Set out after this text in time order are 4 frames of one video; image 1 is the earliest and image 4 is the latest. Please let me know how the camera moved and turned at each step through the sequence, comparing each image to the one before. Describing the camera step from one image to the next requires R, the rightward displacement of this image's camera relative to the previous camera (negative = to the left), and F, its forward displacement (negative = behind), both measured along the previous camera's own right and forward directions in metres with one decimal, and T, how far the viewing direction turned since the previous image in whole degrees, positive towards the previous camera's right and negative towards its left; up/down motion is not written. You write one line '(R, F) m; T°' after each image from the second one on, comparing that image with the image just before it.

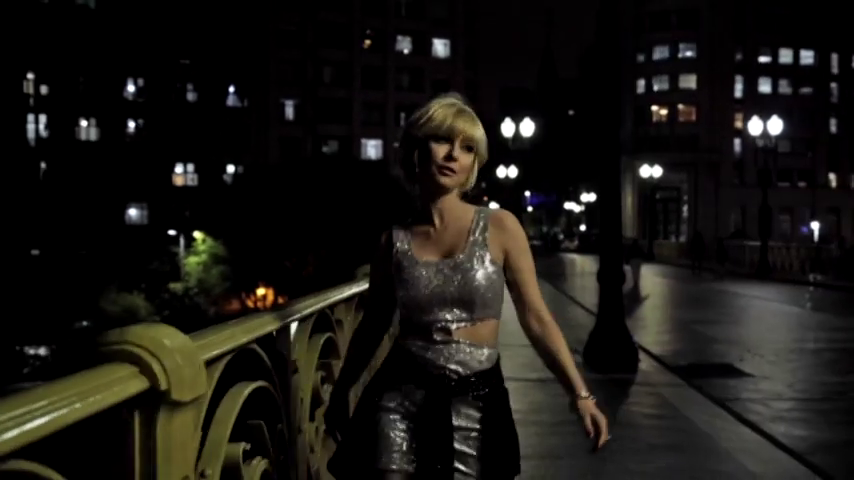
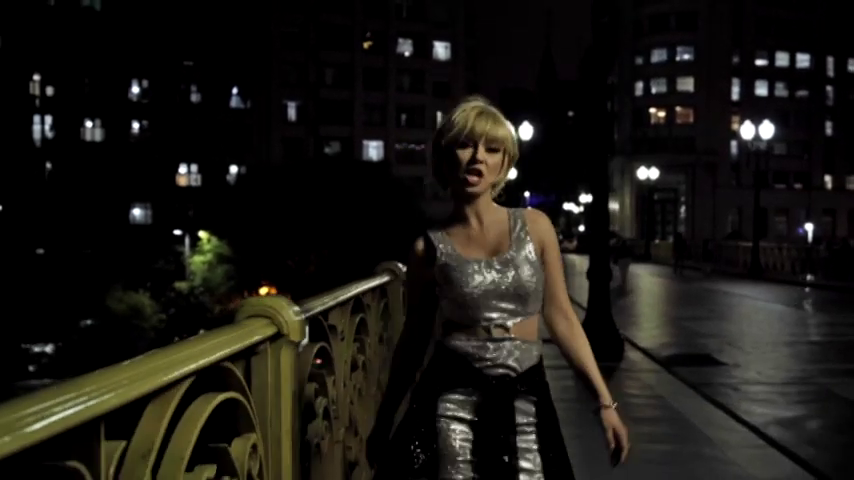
(-0.1, -0.8) m; 0°
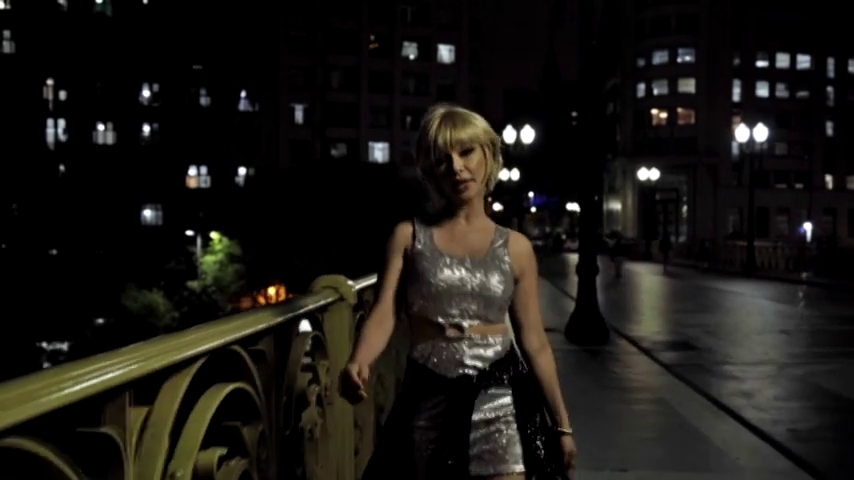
(0.0, -1.1) m; 0°
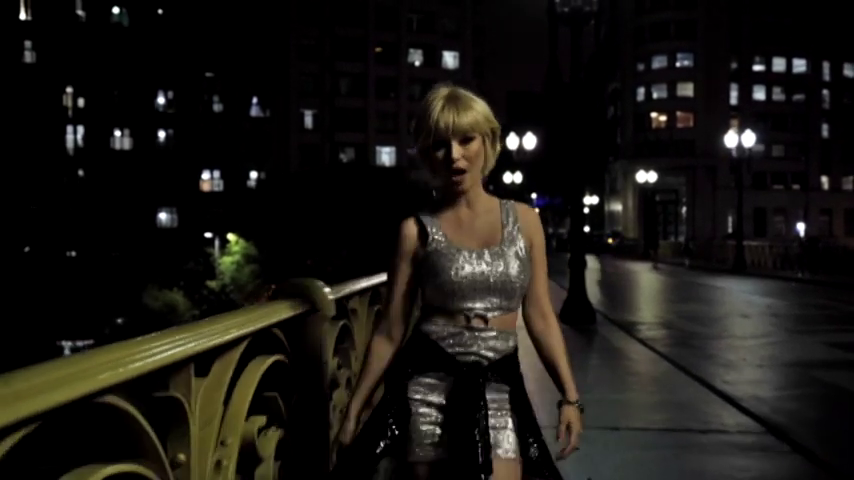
(-0.2, -2.1) m; 0°
